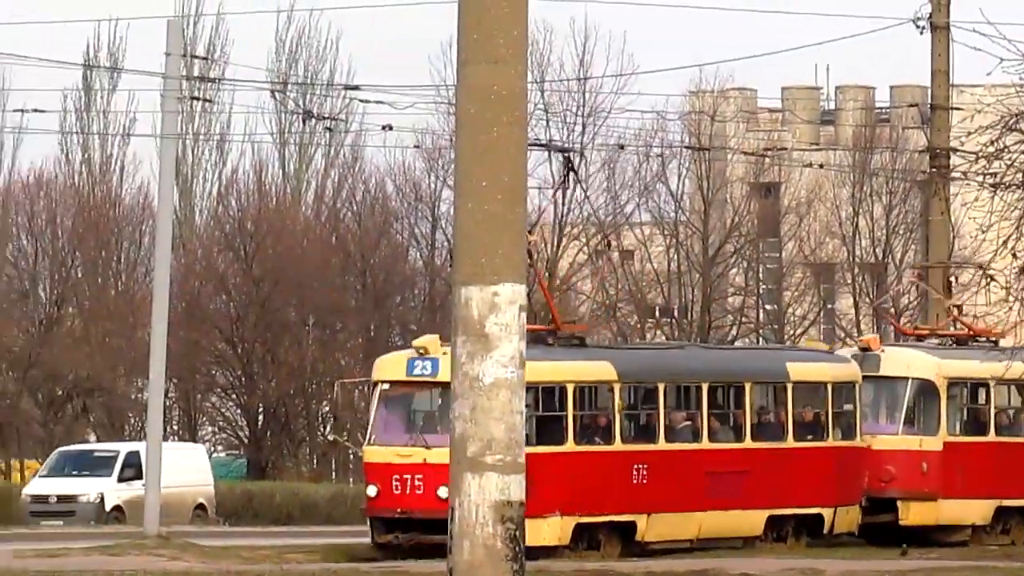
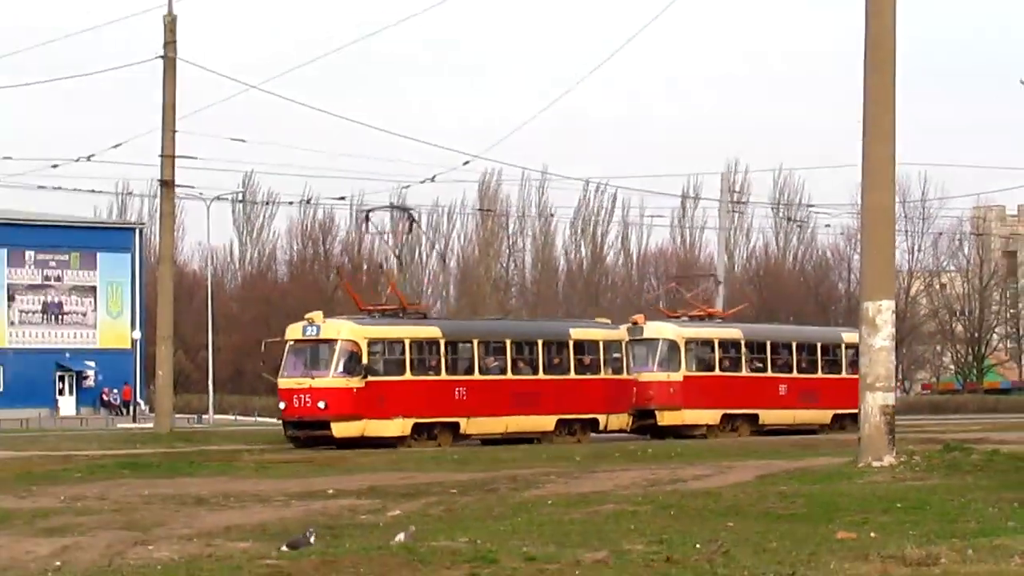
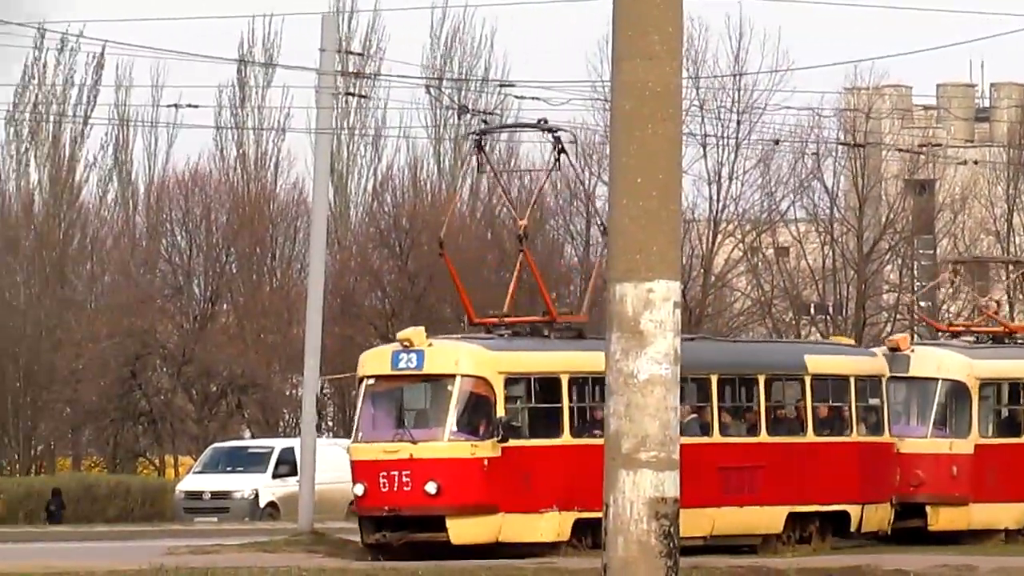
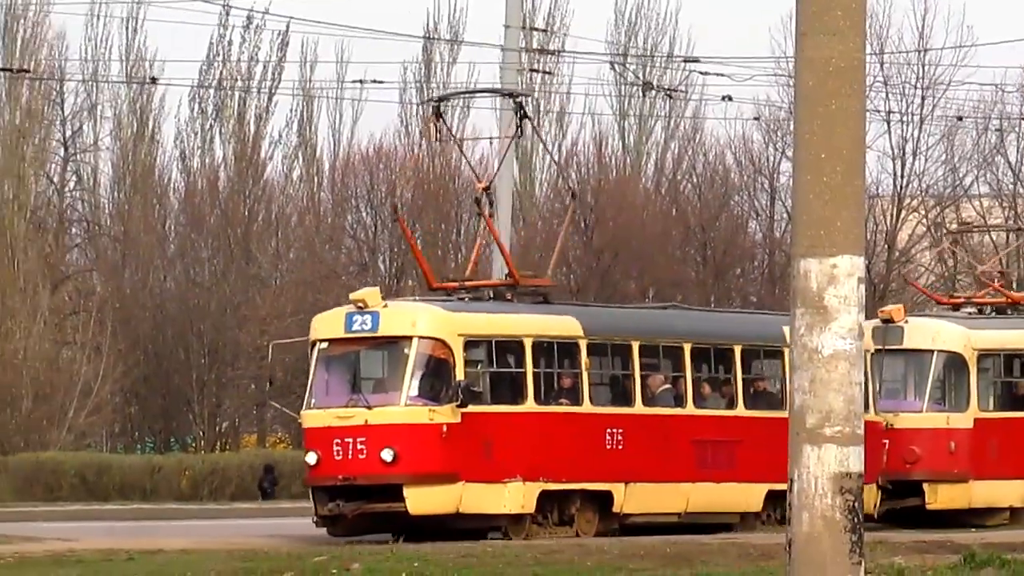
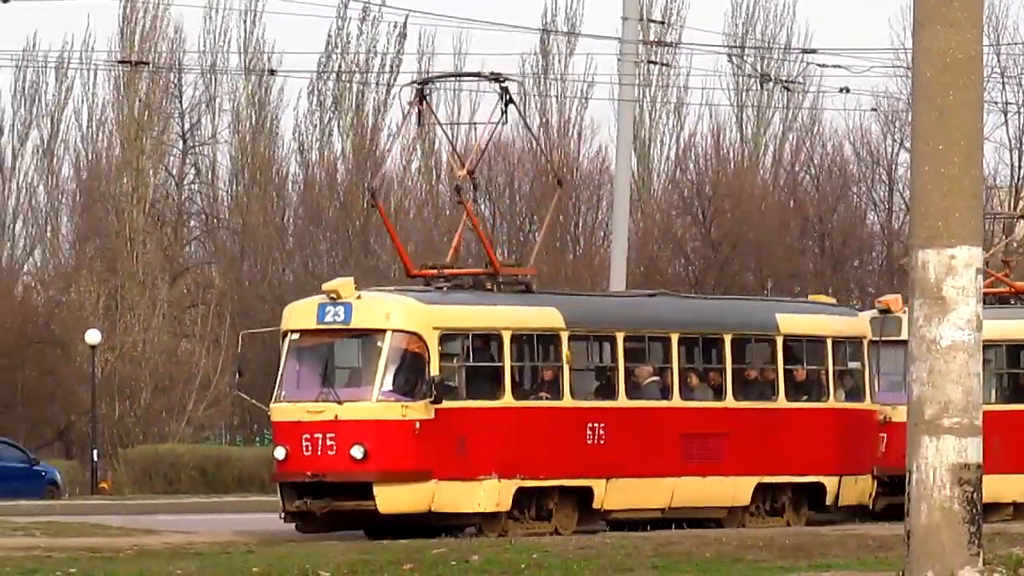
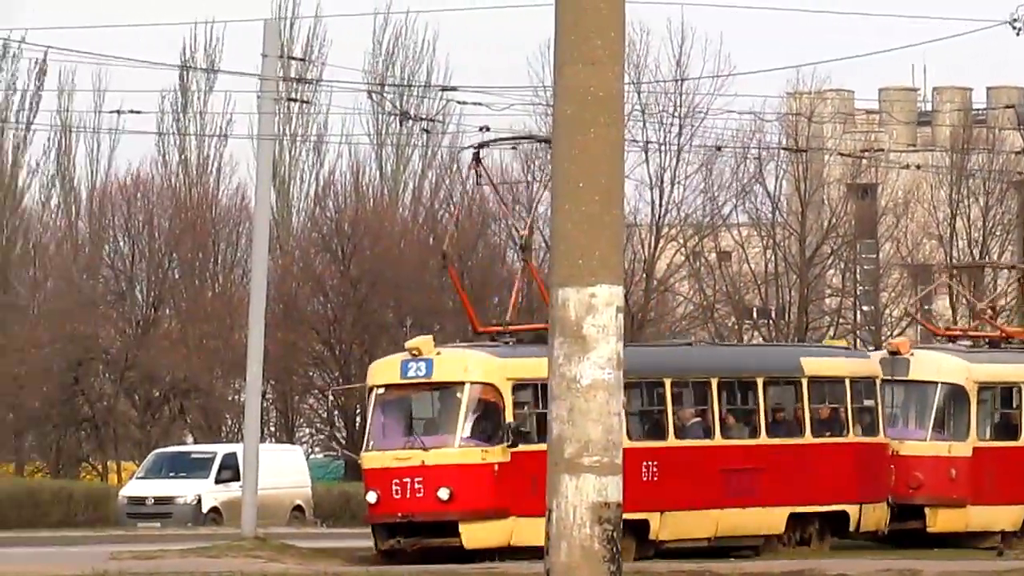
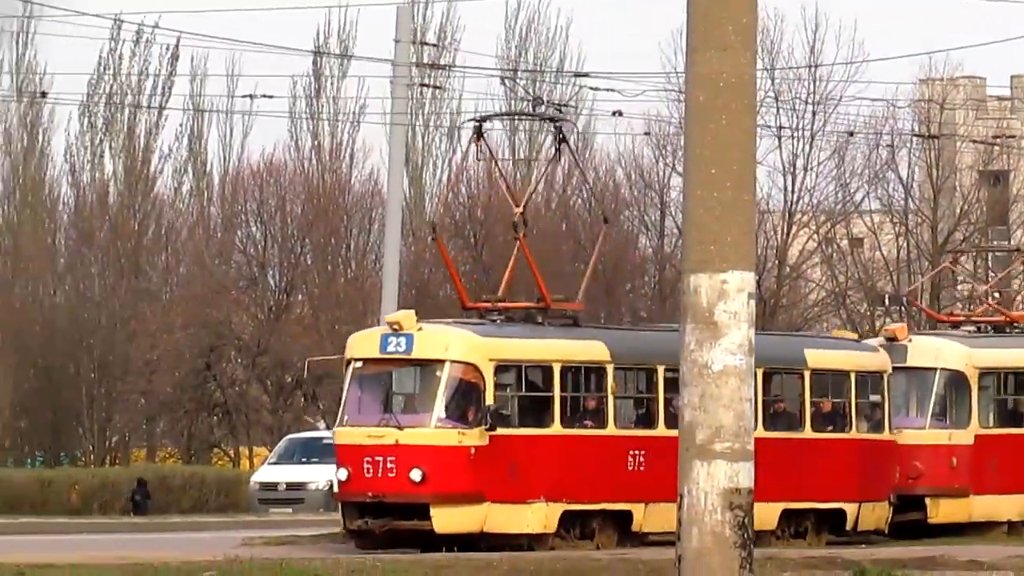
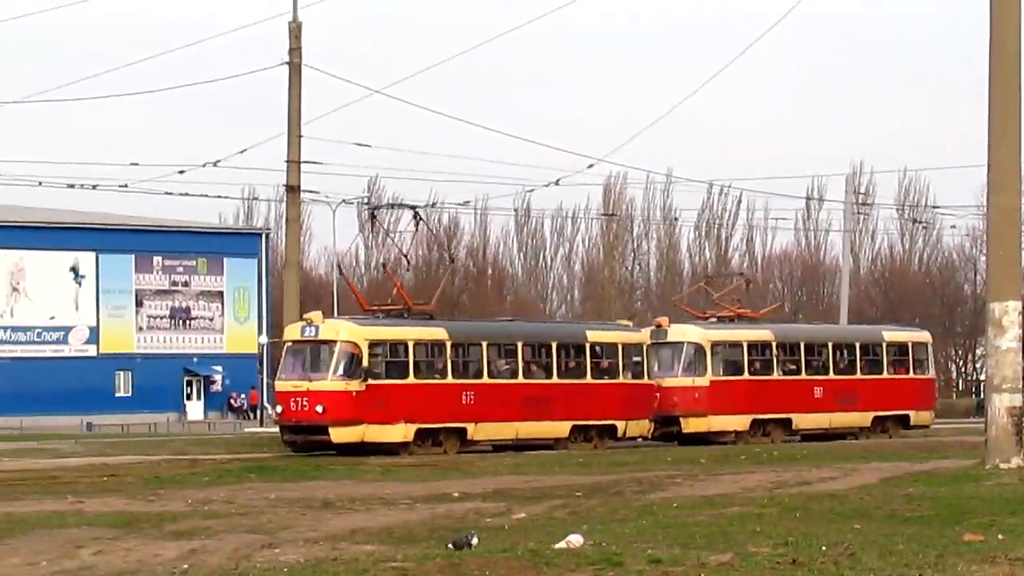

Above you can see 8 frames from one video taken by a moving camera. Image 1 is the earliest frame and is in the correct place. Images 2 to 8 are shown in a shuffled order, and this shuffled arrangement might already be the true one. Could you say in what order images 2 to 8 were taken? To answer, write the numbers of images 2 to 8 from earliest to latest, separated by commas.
6, 3, 7, 4, 5, 2, 8
